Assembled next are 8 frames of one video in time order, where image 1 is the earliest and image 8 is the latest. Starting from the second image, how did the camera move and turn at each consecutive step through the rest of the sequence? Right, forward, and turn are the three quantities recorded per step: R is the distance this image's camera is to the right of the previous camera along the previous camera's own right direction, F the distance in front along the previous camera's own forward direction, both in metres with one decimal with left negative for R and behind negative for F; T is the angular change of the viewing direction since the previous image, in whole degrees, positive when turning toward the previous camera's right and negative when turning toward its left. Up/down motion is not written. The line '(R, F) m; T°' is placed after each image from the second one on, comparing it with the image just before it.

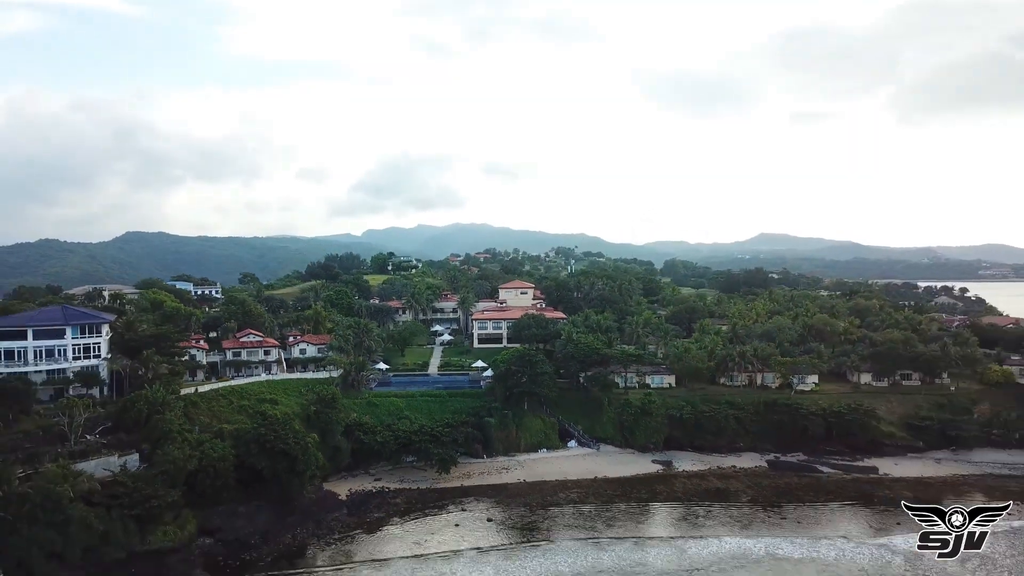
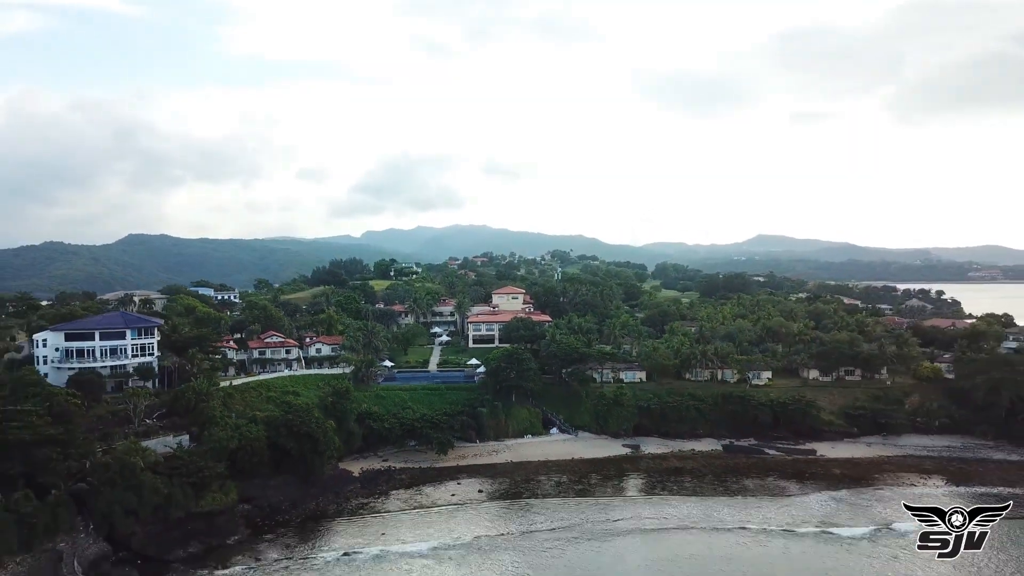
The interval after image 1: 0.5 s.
(+0.5, -3.8) m; 0°
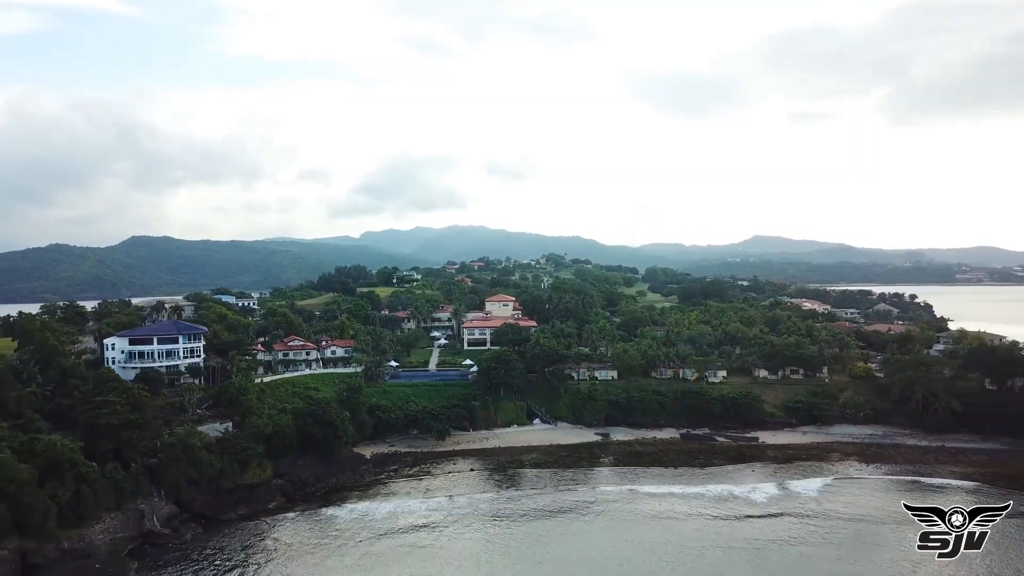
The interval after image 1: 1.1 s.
(+0.6, -4.8) m; 0°
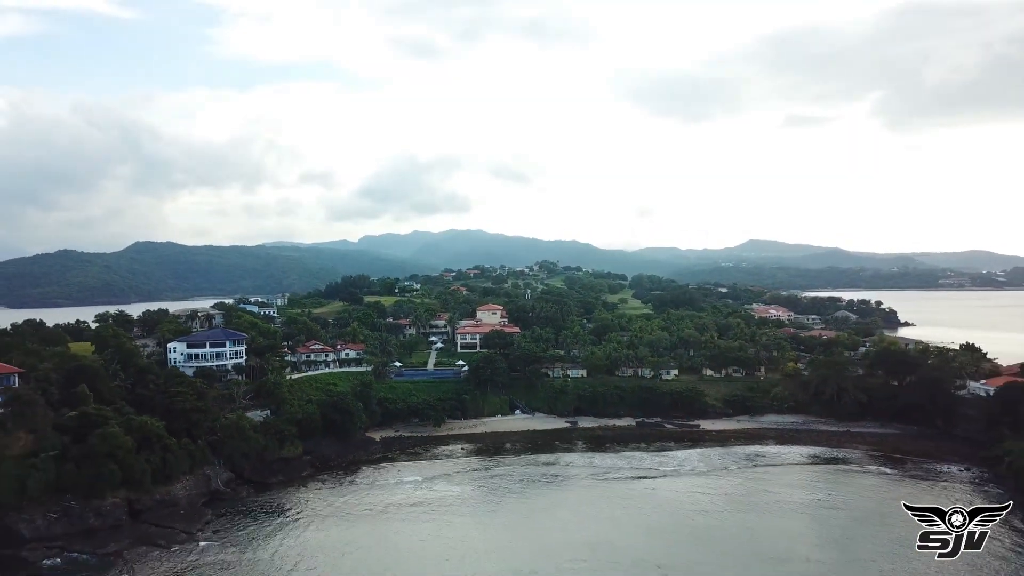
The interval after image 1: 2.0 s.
(+0.9, -6.8) m; 0°
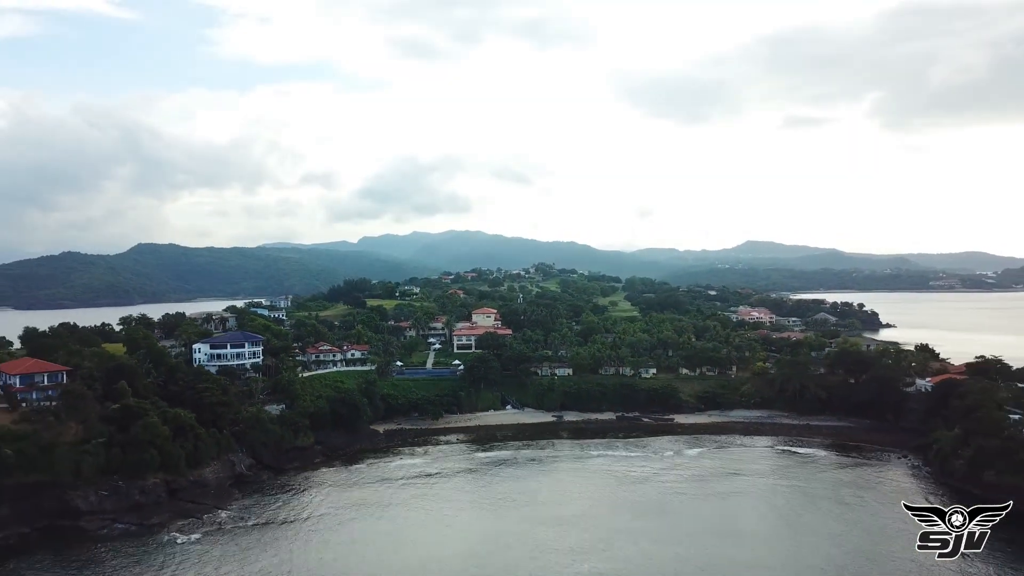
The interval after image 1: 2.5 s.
(+0.6, -3.8) m; 0°
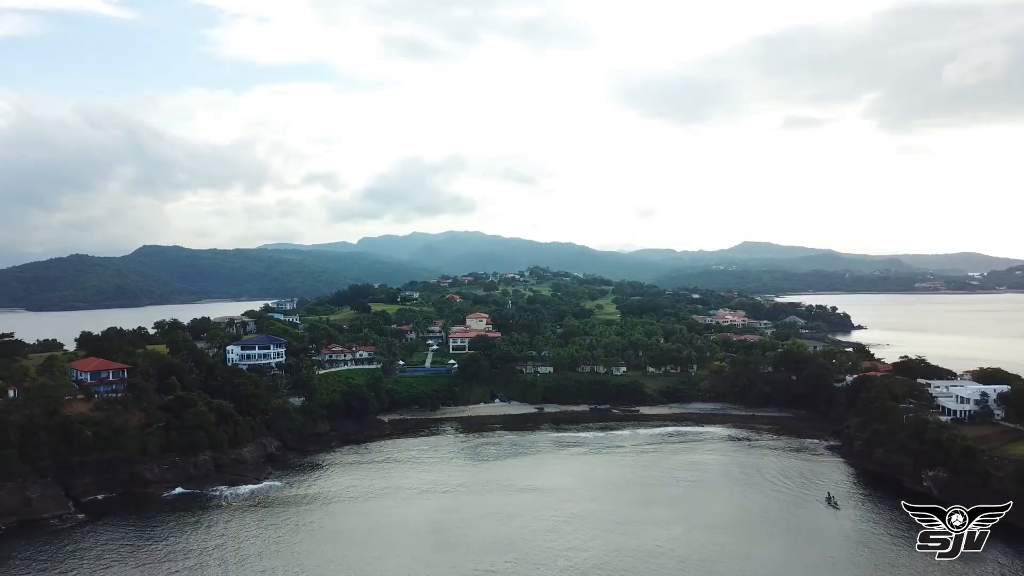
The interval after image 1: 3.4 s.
(+1.0, -6.7) m; 0°
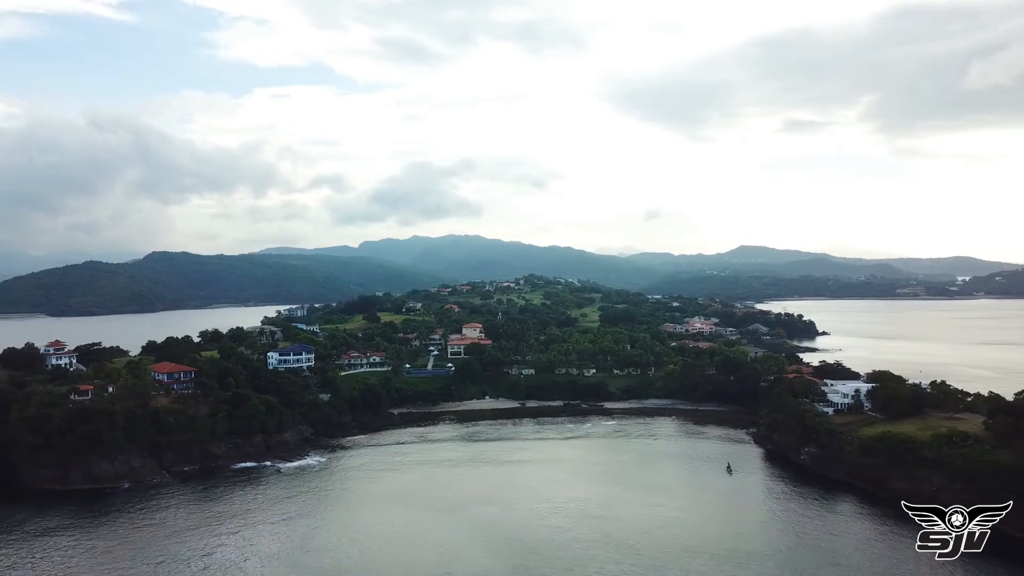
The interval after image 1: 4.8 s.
(+1.3, -10.5) m; 0°
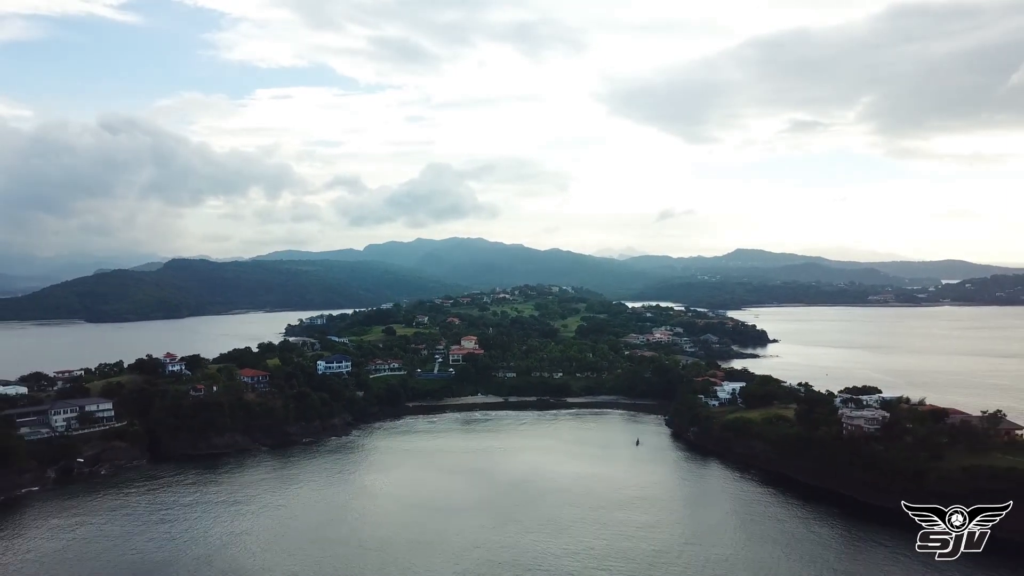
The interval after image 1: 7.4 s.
(+2.2, -19.6) m; 0°
